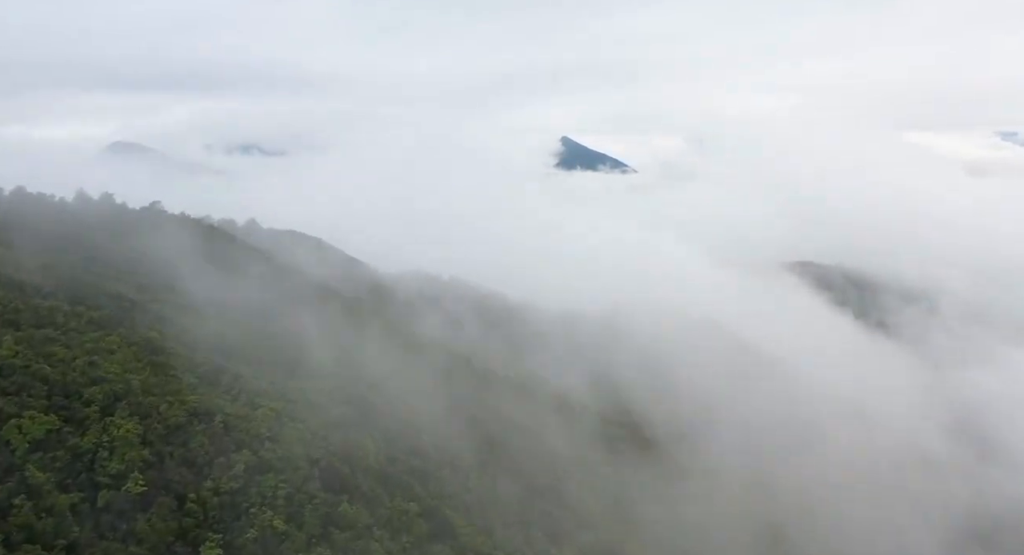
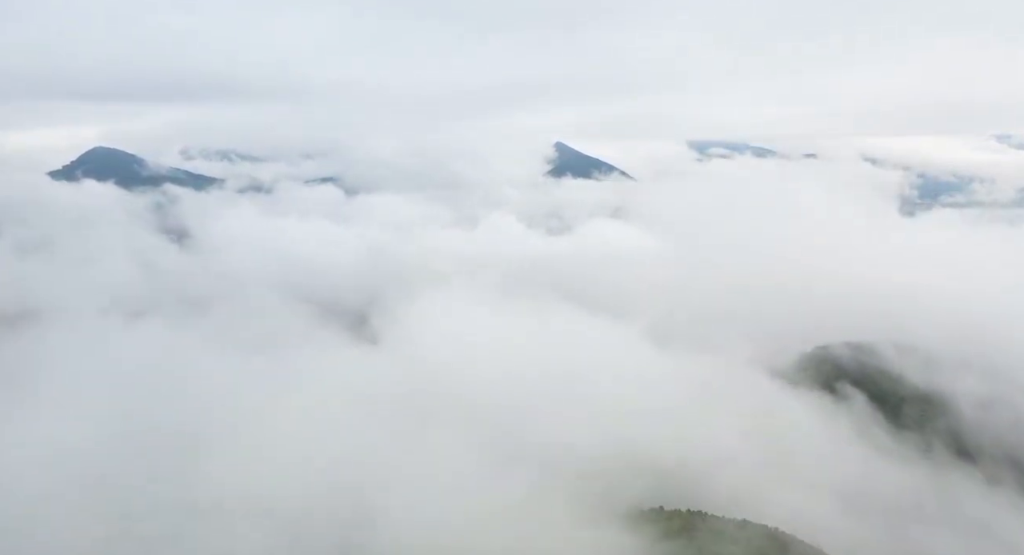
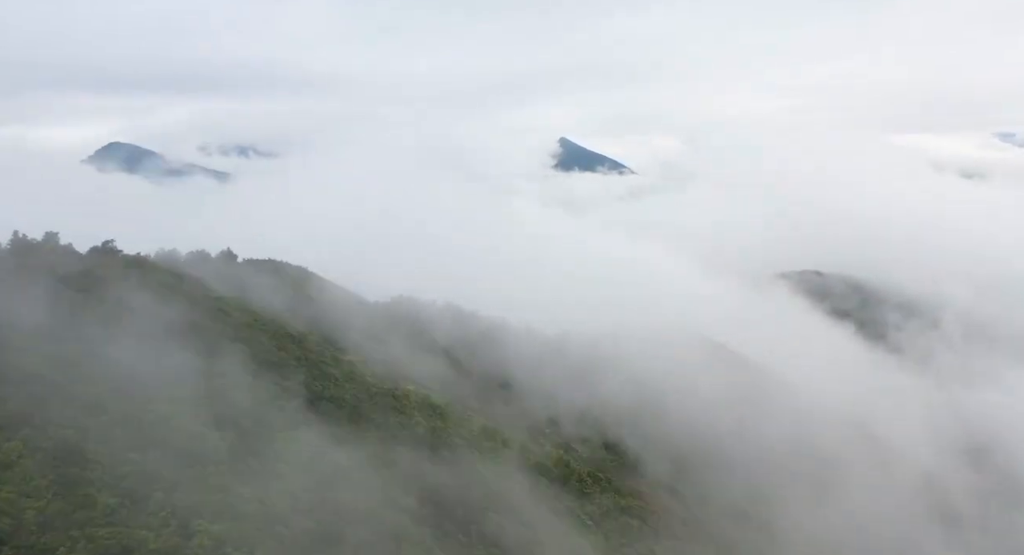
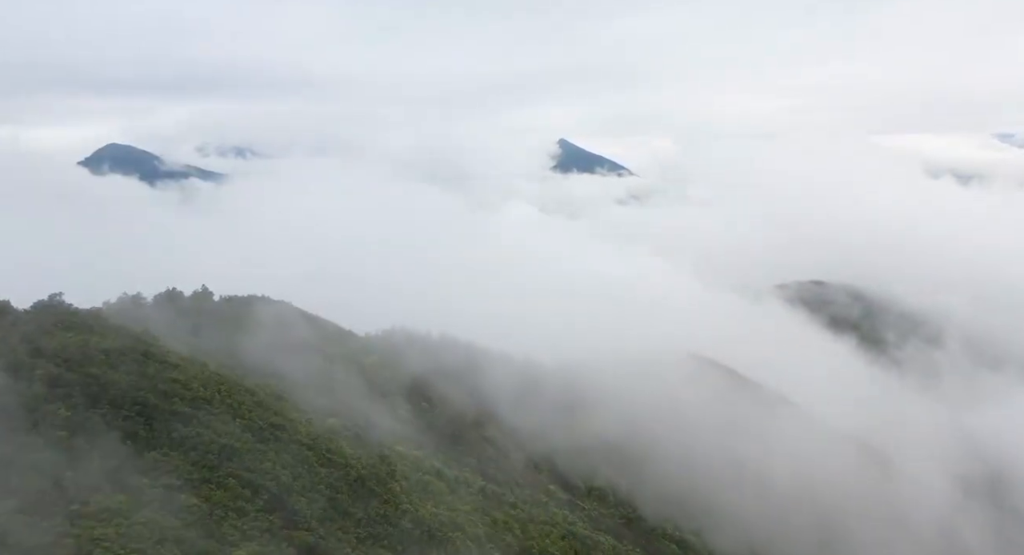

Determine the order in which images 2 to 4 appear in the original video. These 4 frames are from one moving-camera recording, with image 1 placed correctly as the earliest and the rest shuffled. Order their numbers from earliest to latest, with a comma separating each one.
3, 4, 2
